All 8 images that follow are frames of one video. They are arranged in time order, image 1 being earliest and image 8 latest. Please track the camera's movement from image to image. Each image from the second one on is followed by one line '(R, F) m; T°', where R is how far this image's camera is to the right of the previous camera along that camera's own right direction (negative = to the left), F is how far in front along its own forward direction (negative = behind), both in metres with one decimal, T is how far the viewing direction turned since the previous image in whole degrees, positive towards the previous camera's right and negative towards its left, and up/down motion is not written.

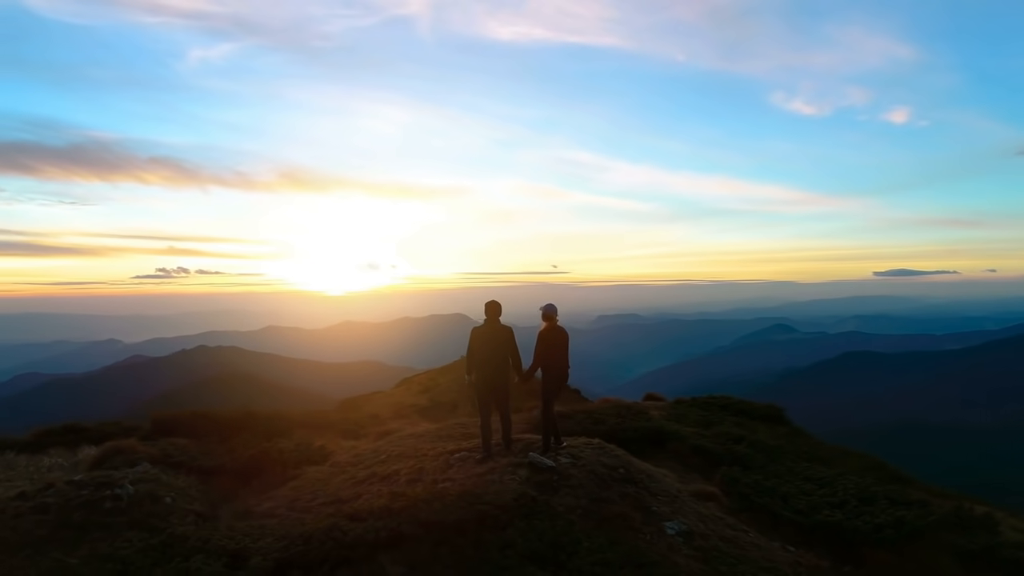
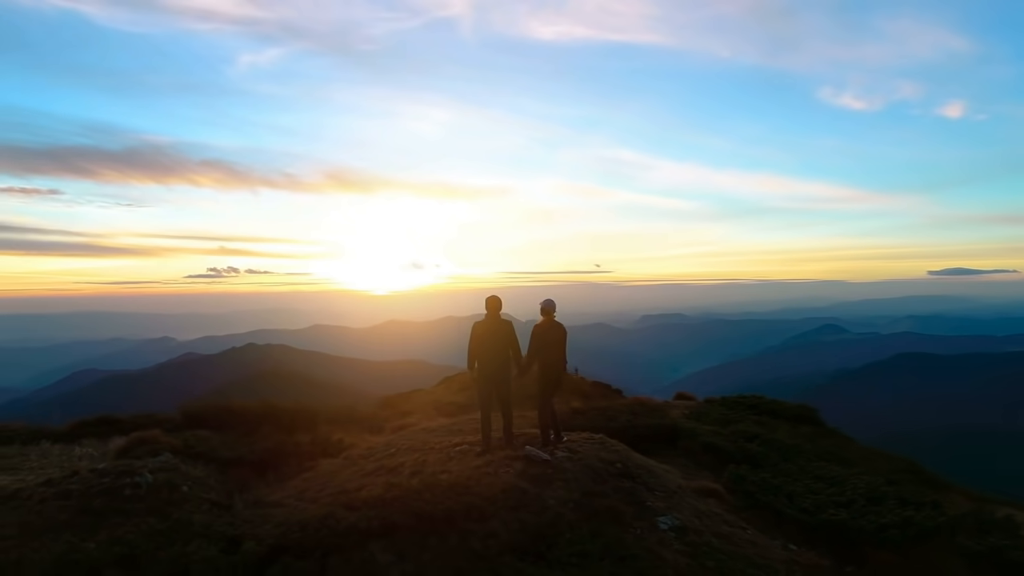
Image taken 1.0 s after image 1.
(+0.6, -0.1) m; -3°
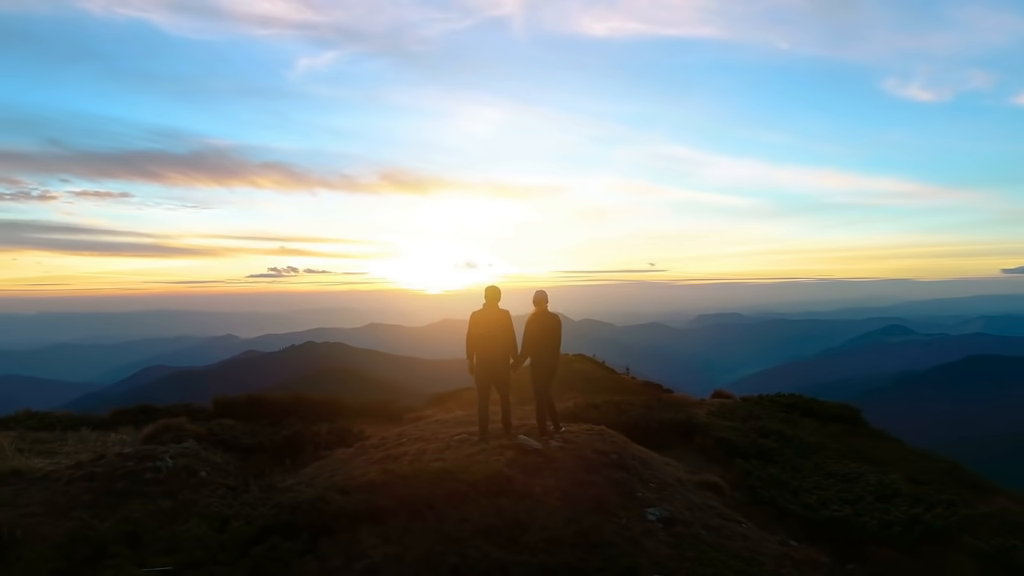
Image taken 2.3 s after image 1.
(+0.8, 0.0) m; -4°
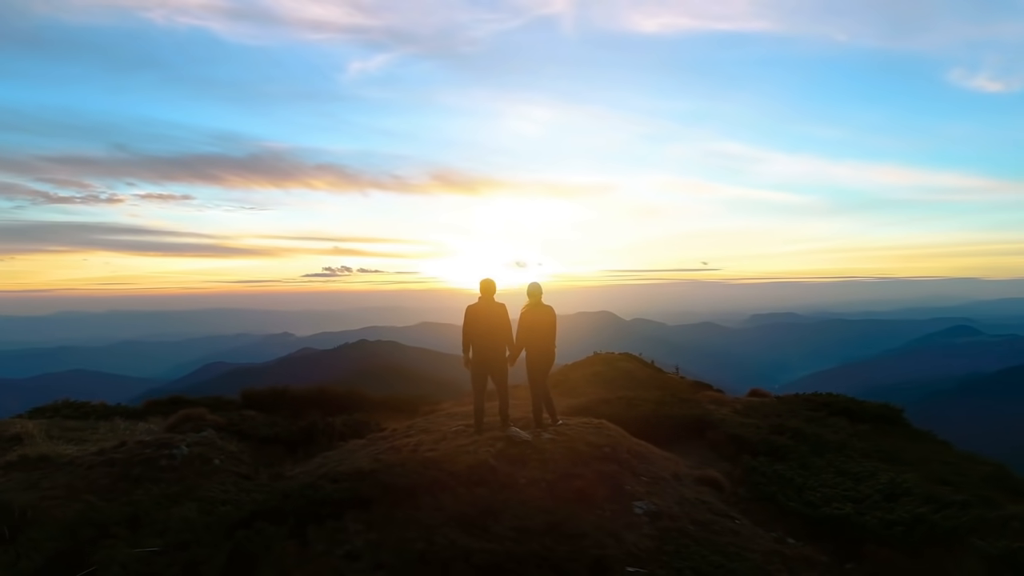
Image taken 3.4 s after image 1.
(+0.7, 0.0) m; -4°
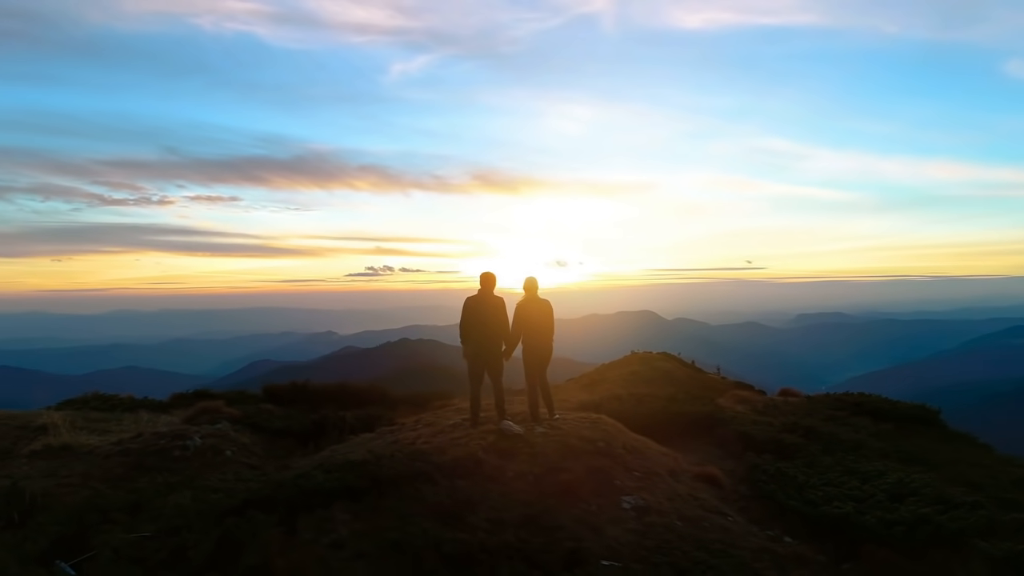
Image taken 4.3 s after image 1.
(+0.6, 0.0) m; -3°
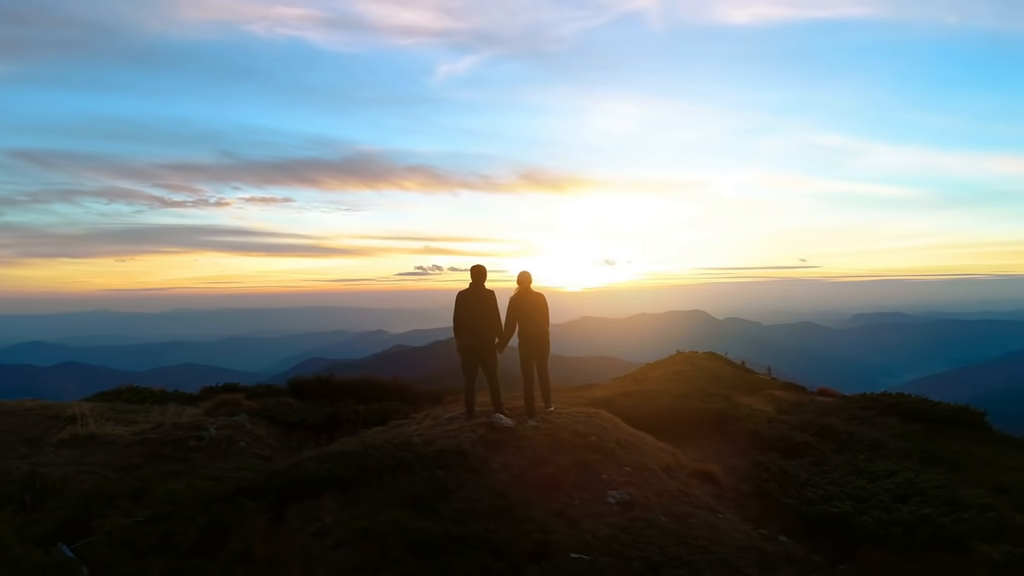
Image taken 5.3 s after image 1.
(+0.7, 0.0) m; -4°
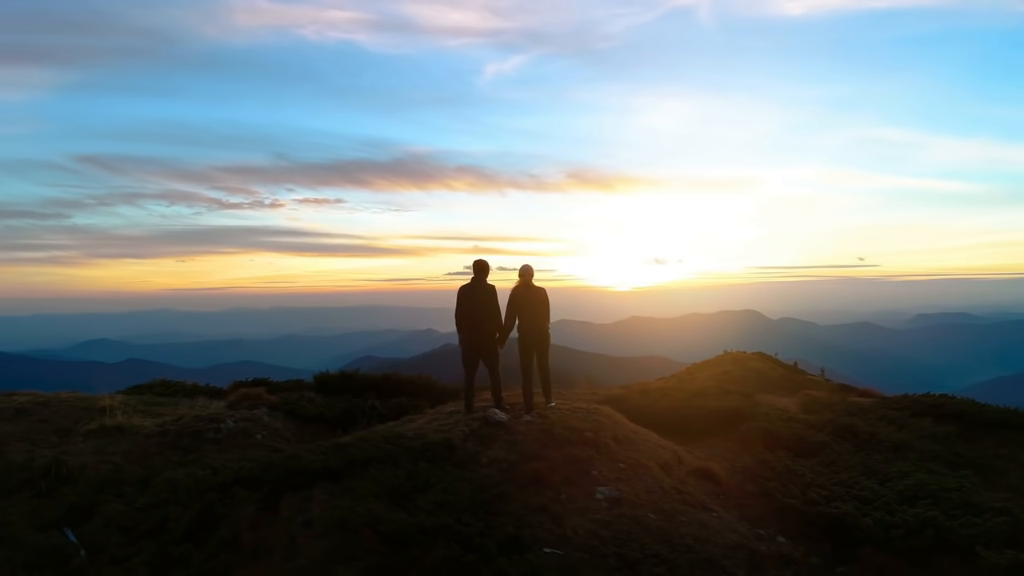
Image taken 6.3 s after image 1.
(+0.7, +0.1) m; -4°
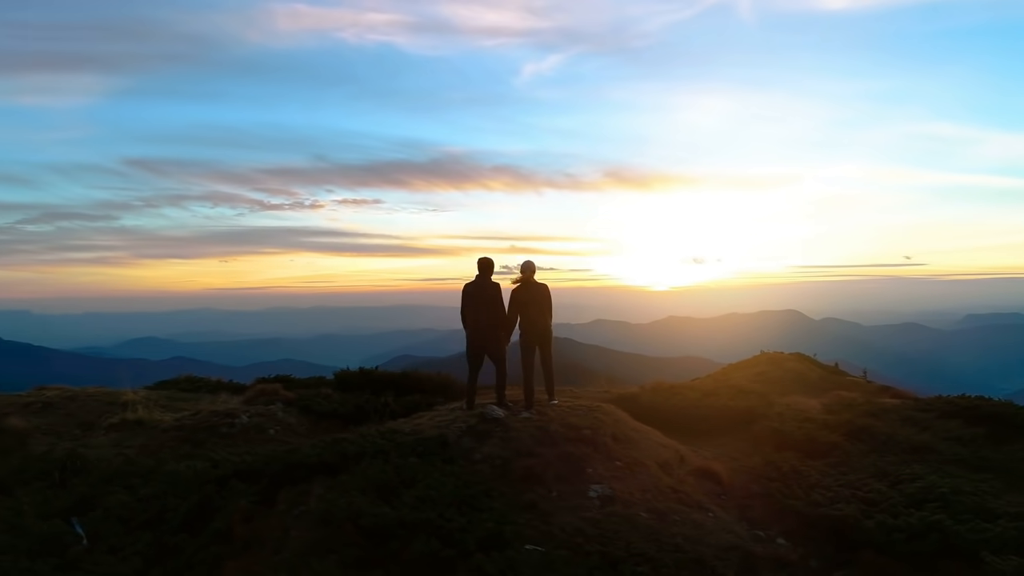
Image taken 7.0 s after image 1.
(+0.5, +0.1) m; -3°
